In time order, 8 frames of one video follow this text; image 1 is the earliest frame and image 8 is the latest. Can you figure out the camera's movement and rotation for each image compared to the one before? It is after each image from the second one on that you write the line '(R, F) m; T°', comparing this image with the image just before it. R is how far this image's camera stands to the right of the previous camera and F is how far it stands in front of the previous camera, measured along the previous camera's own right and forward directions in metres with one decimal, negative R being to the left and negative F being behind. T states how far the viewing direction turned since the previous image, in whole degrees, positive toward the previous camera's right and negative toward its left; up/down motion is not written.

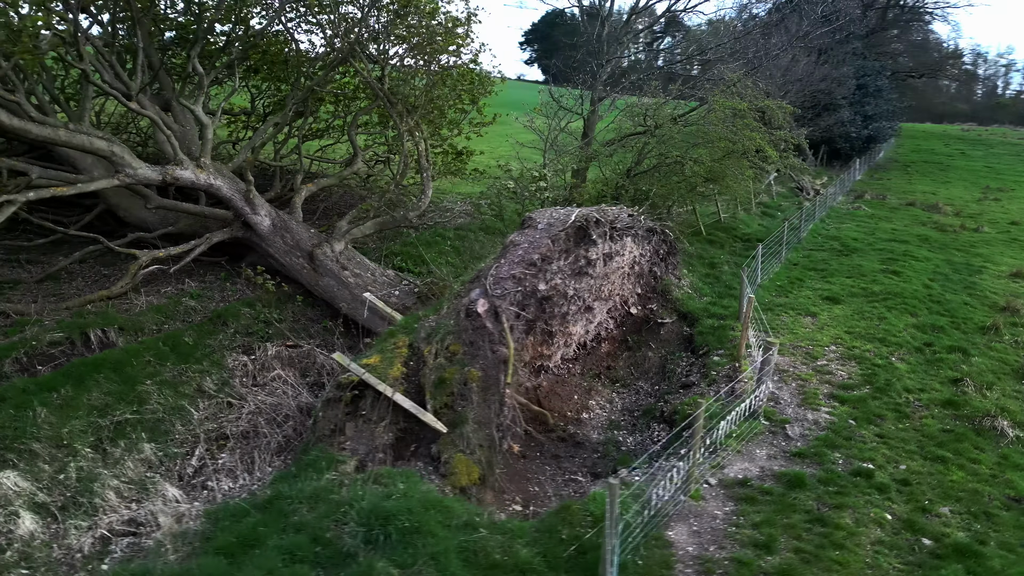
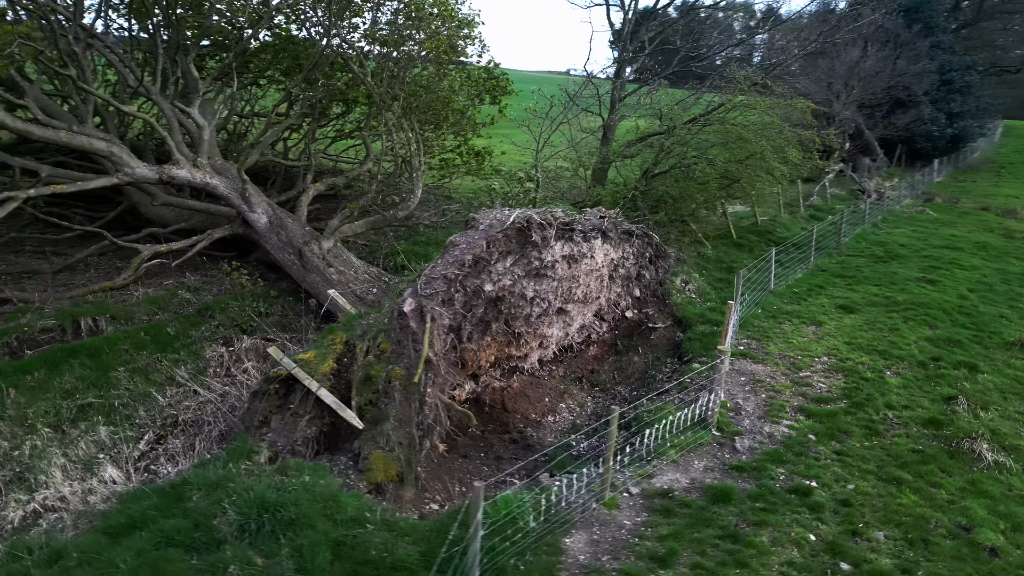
(+1.5, +0.1) m; -7°
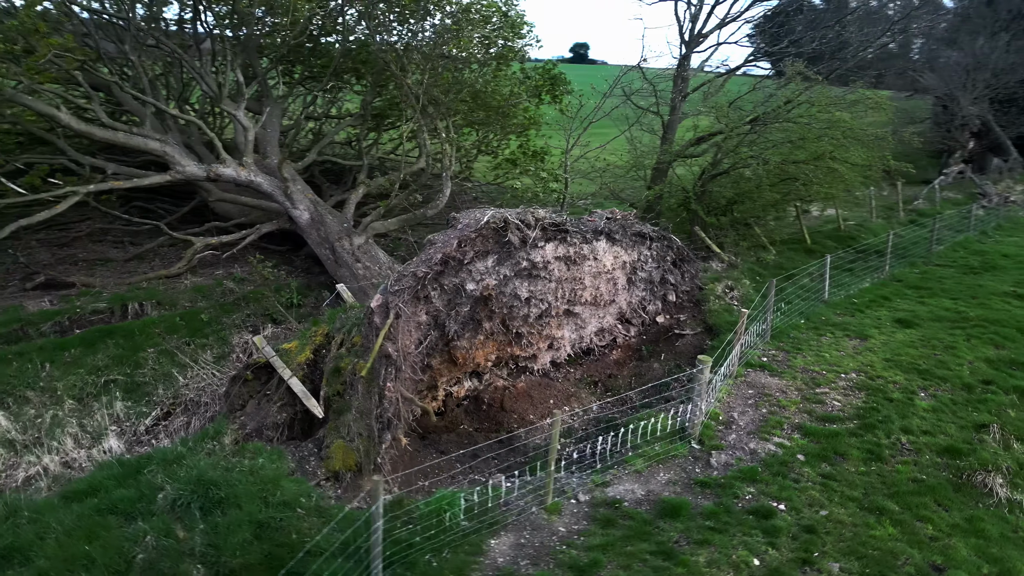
(+1.6, +0.1) m; -10°
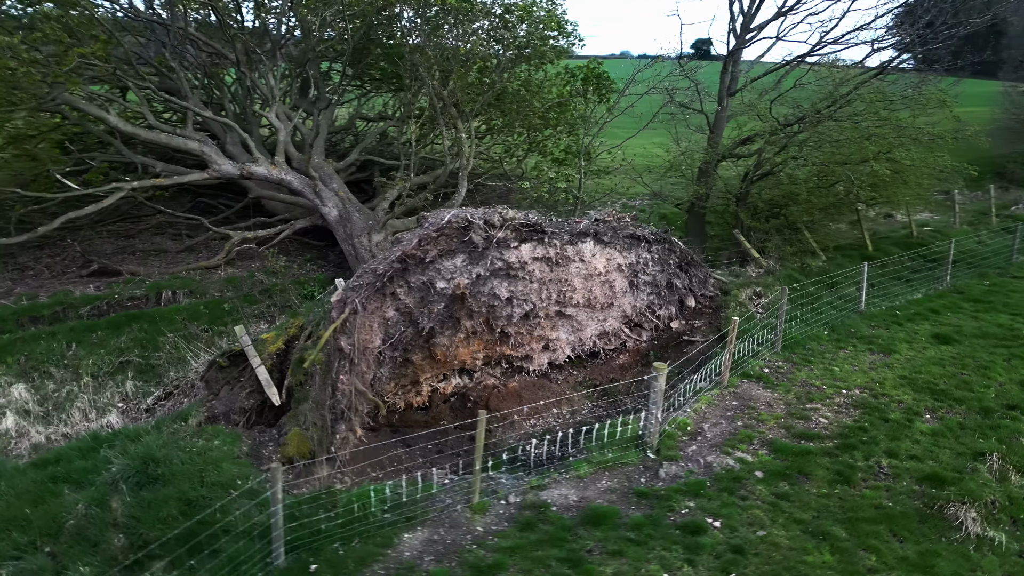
(+1.6, +0.1) m; -9°
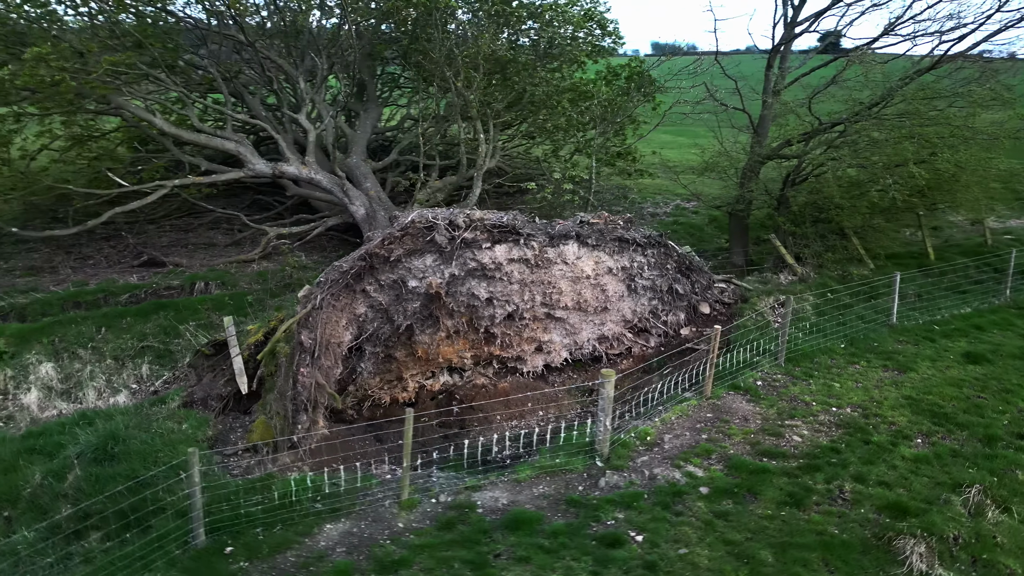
(+1.5, +0.1) m; -9°
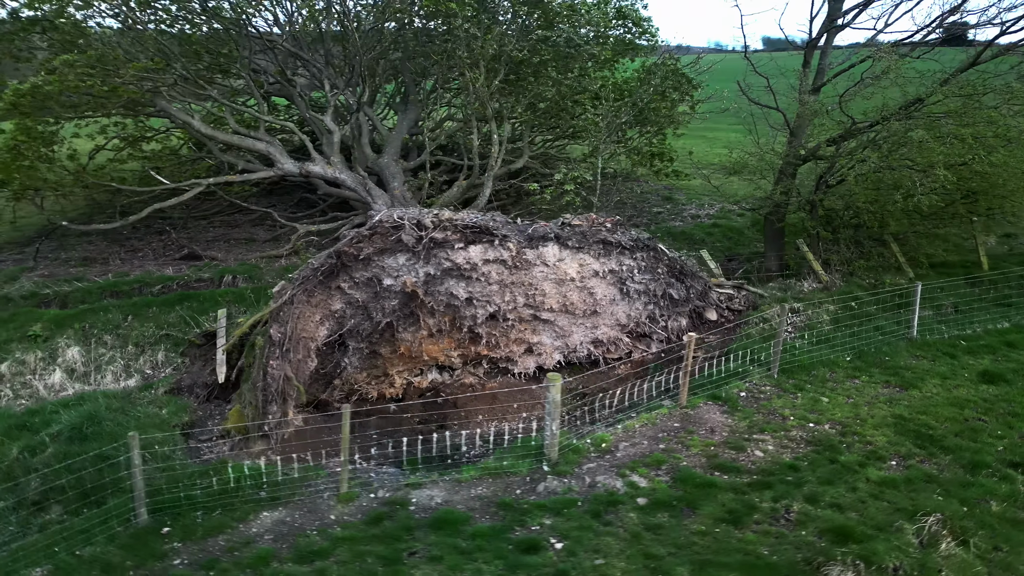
(+1.4, +0.1) m; -8°
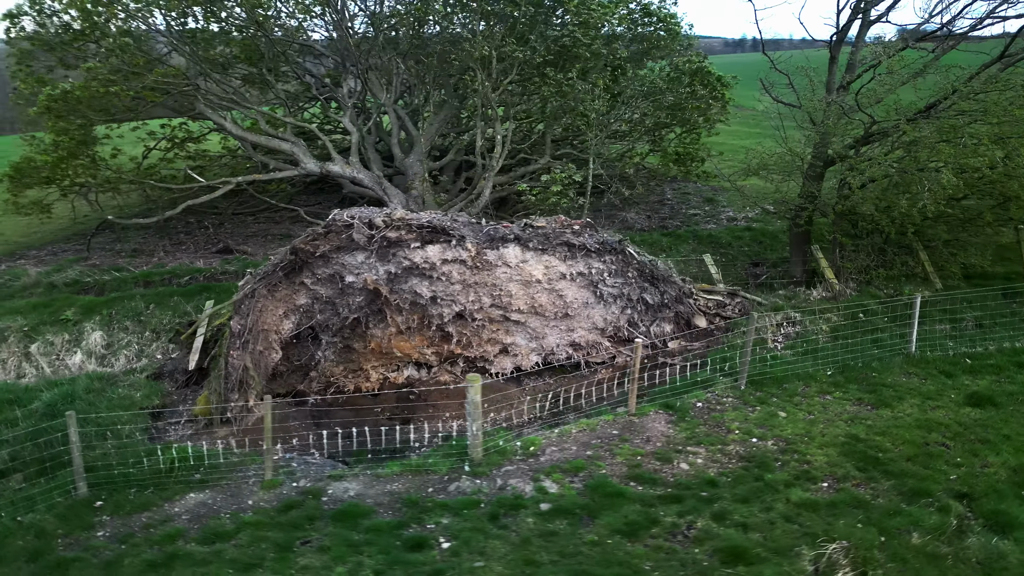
(+1.7, +0.1) m; -8°
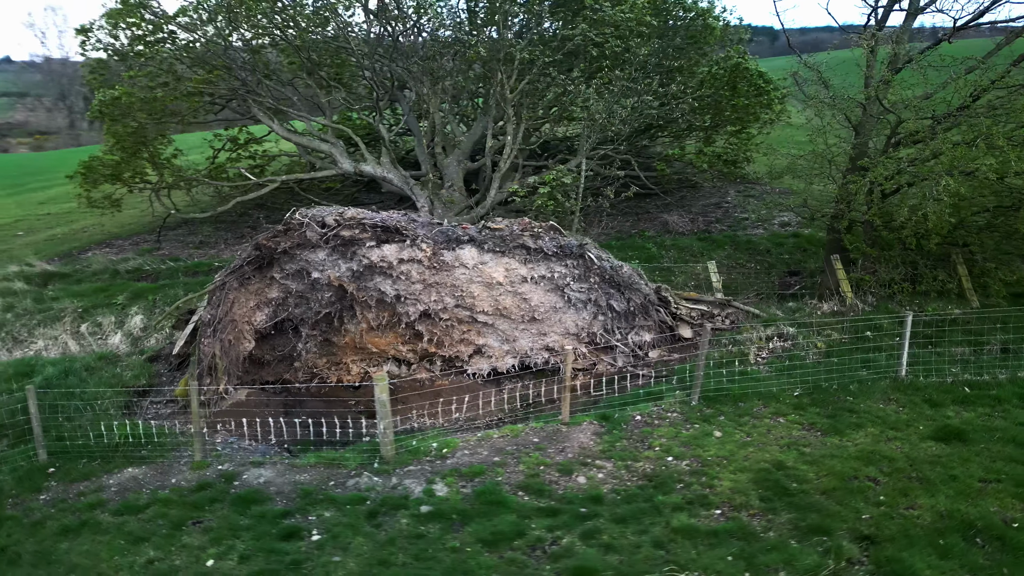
(+2.1, +0.2) m; -11°
